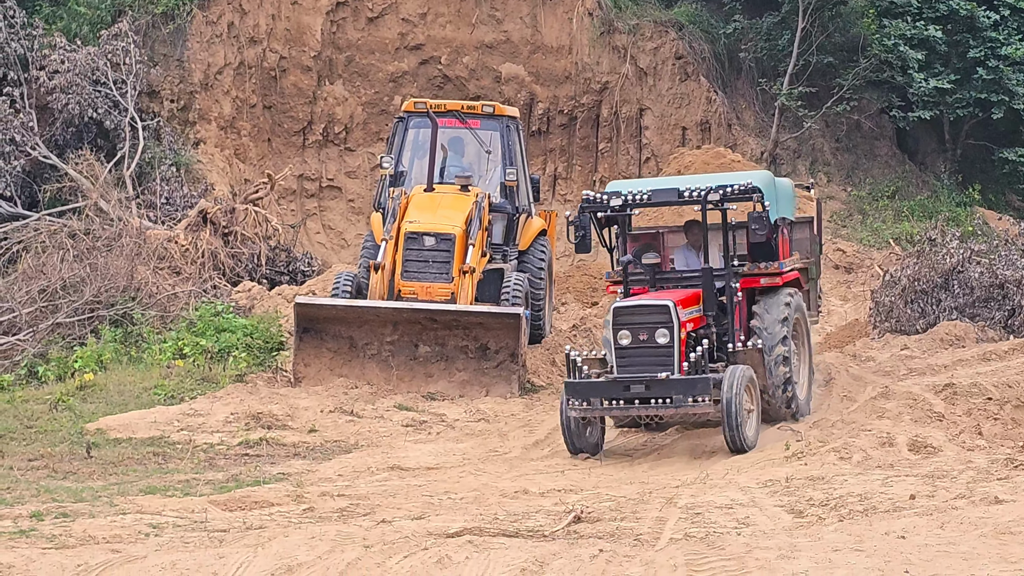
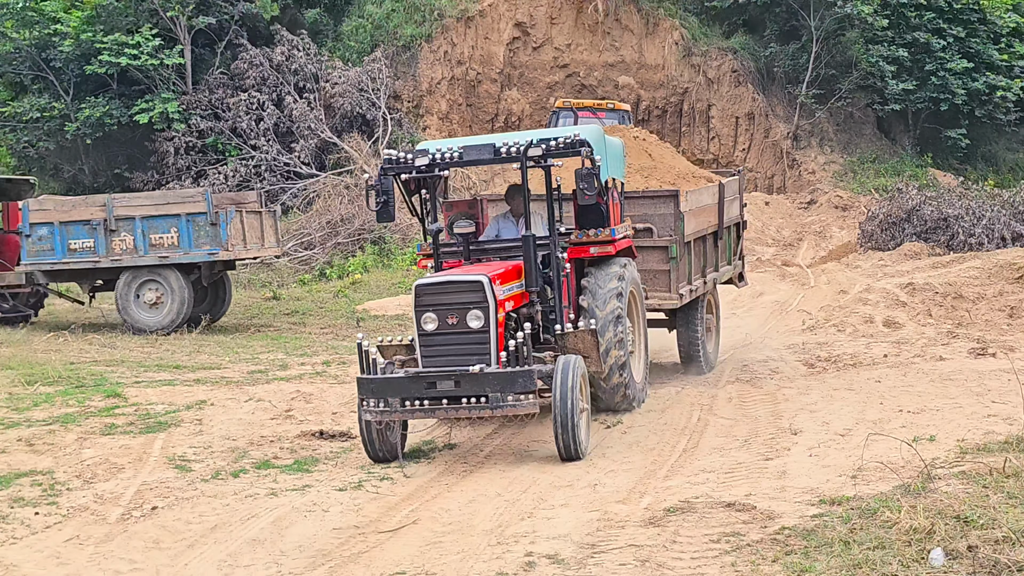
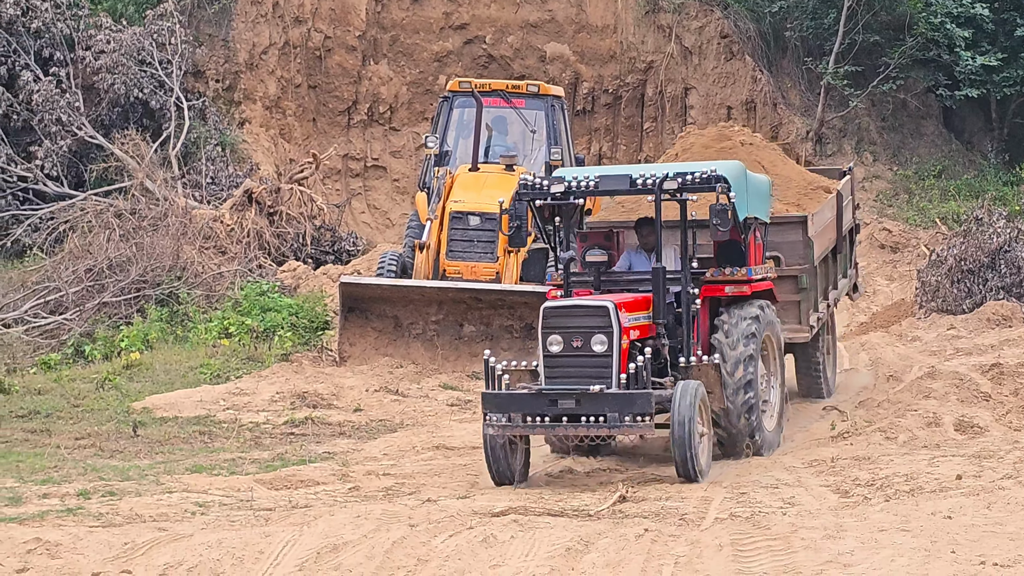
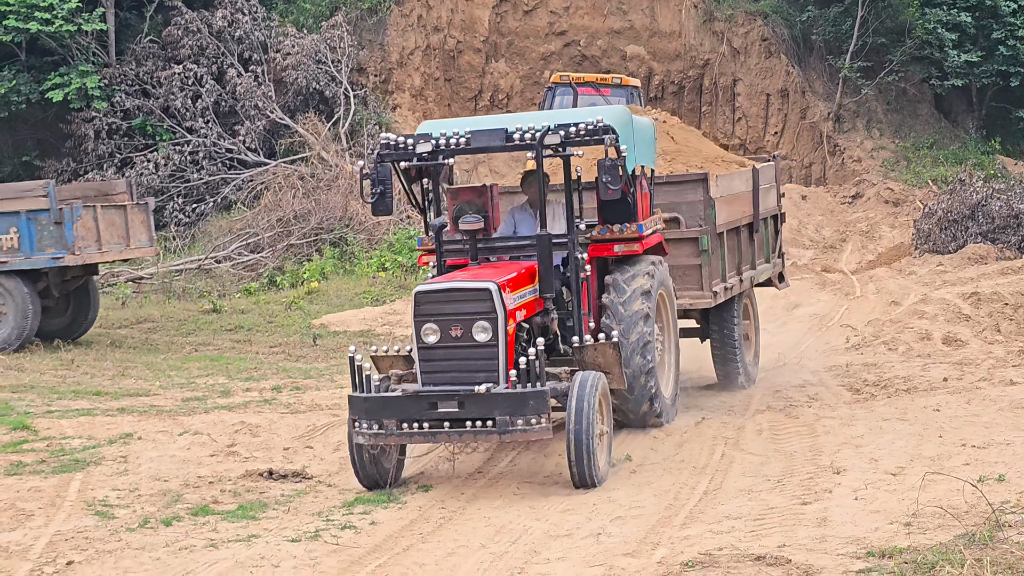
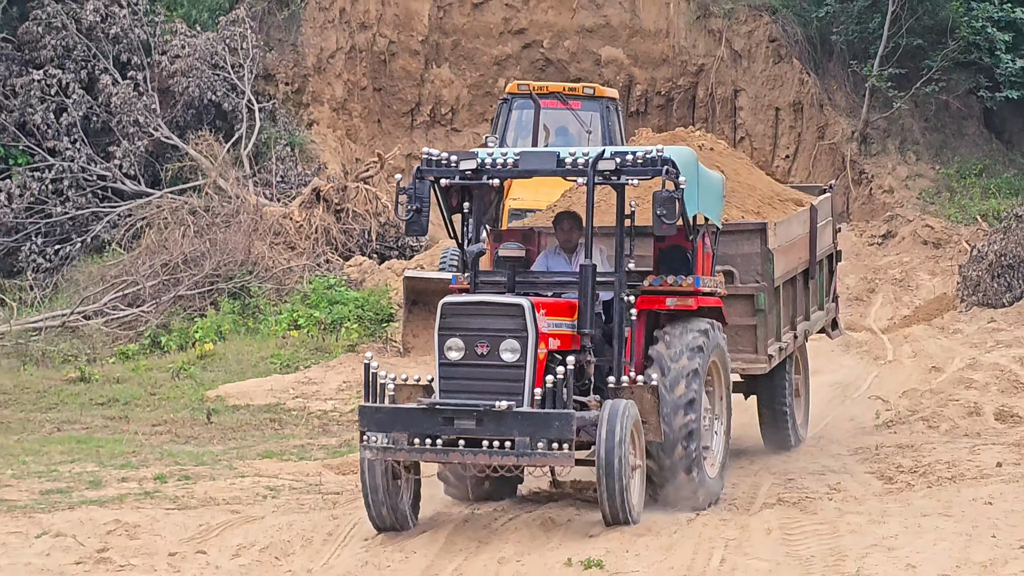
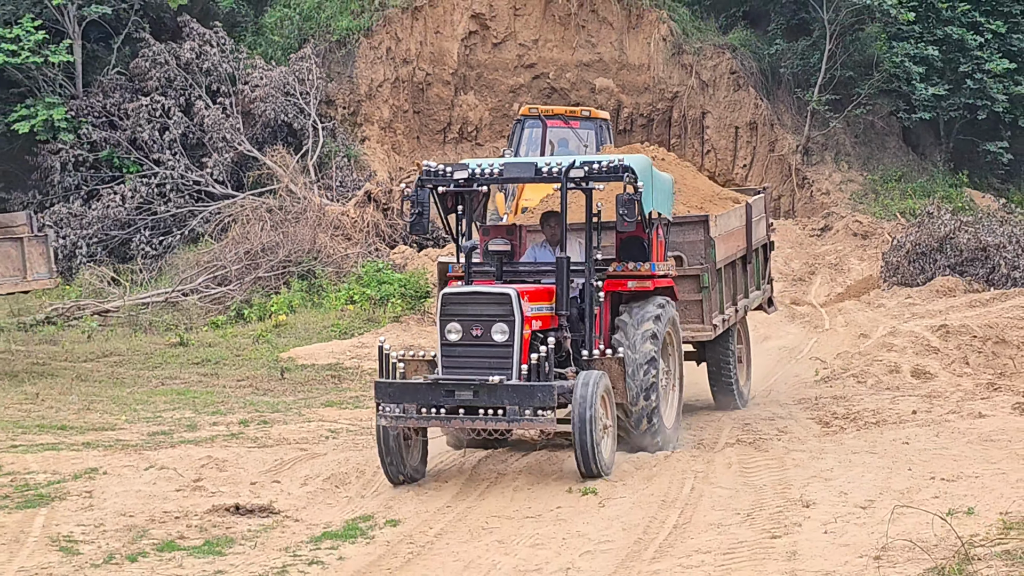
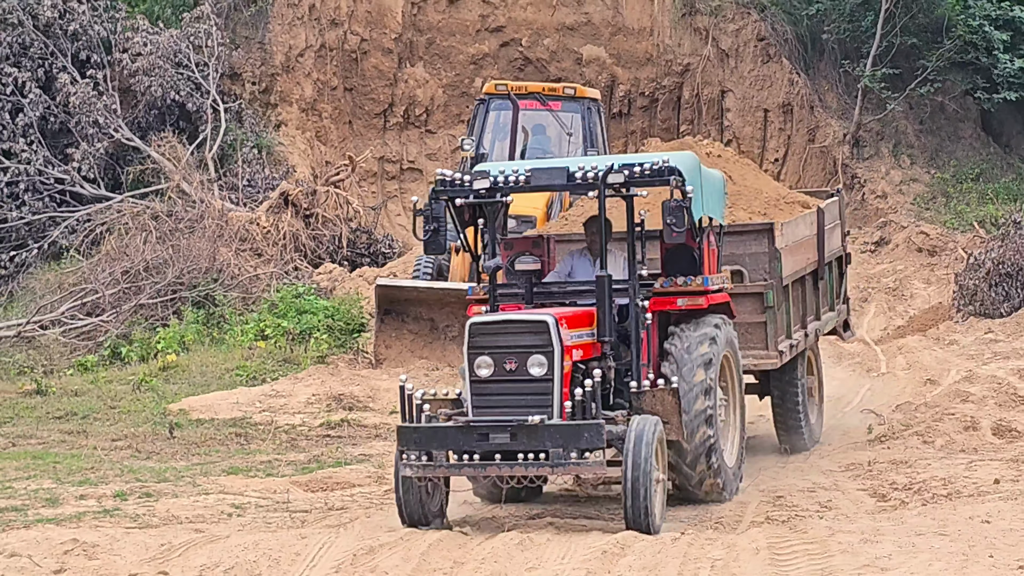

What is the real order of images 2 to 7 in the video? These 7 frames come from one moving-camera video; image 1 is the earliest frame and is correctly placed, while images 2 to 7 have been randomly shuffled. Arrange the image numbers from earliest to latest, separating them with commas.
3, 7, 5, 6, 4, 2
